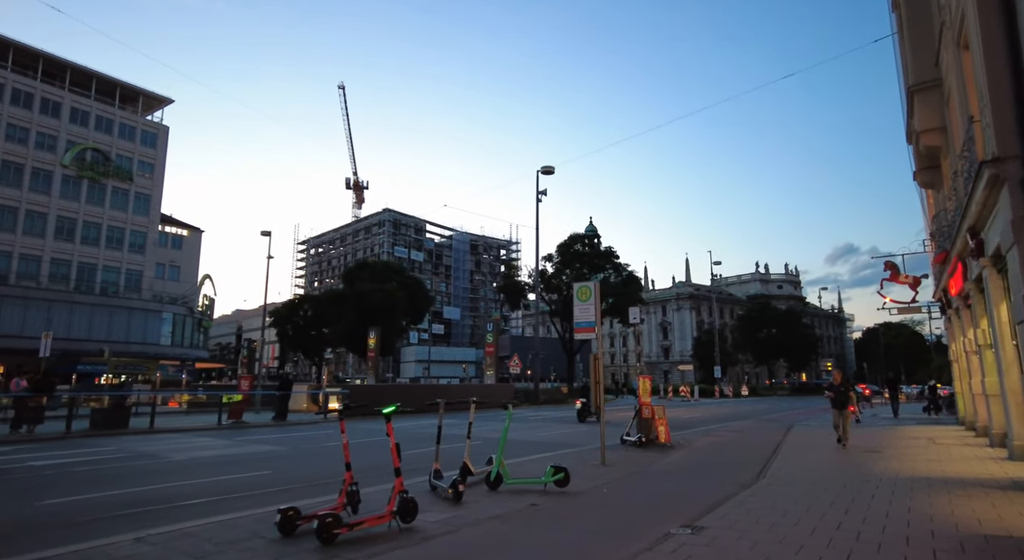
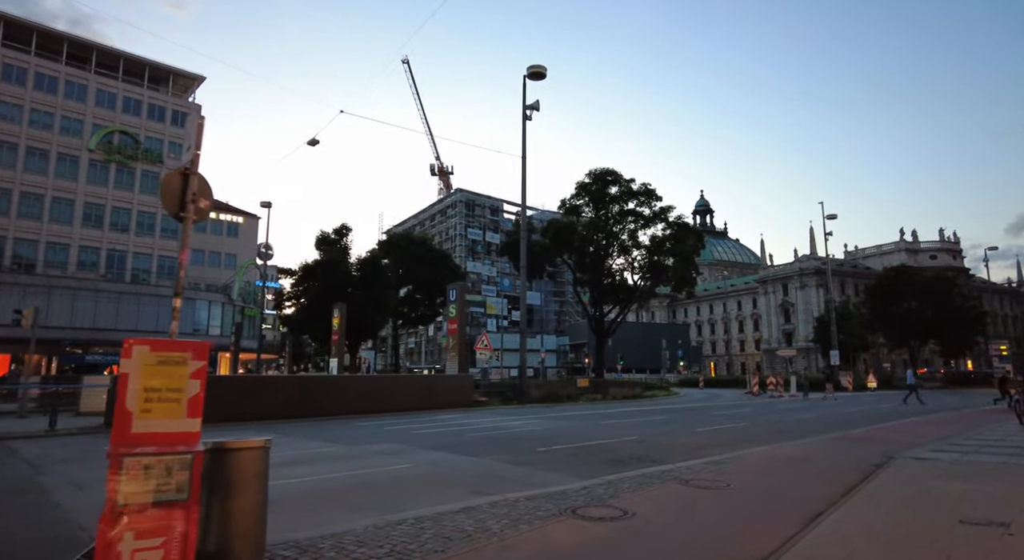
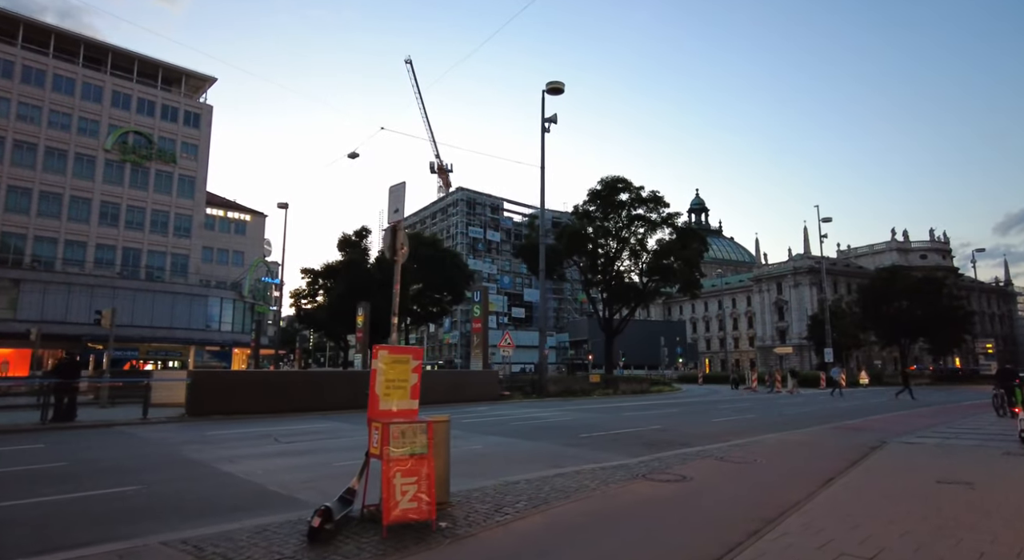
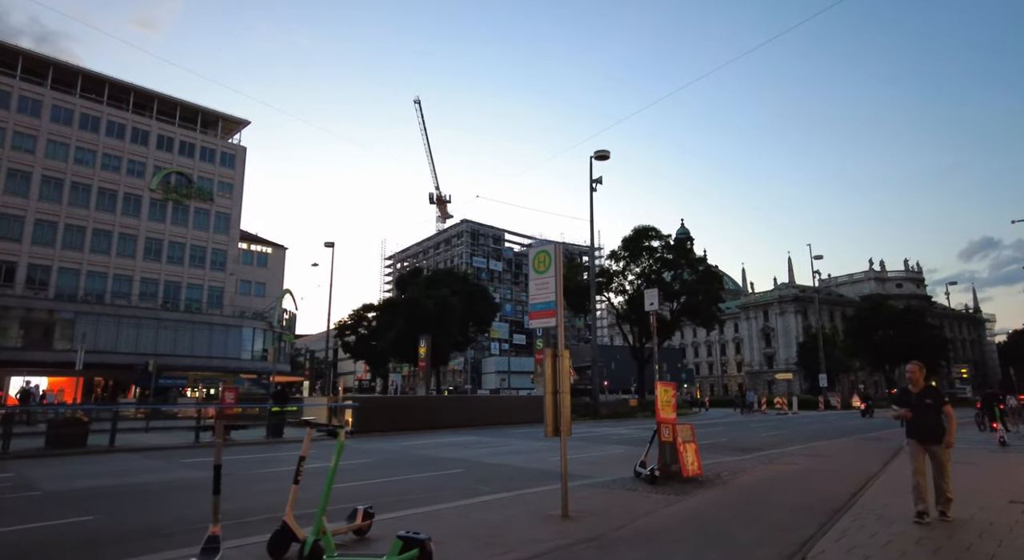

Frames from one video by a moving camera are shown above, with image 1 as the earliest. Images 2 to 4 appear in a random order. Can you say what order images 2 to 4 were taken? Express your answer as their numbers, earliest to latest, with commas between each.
4, 3, 2
